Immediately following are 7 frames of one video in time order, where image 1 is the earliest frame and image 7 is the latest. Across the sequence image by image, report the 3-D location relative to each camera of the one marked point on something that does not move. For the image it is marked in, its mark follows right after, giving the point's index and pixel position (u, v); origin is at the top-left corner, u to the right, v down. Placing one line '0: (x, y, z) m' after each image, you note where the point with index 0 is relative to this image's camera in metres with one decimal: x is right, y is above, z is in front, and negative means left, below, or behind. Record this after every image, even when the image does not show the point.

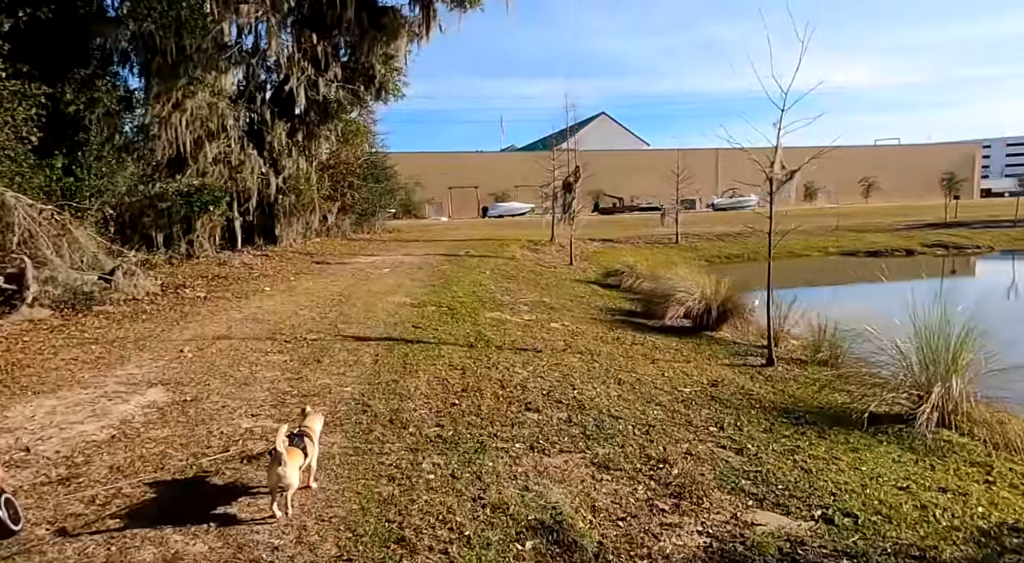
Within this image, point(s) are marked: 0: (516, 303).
0: (+0.1, -0.3, +11.3) m
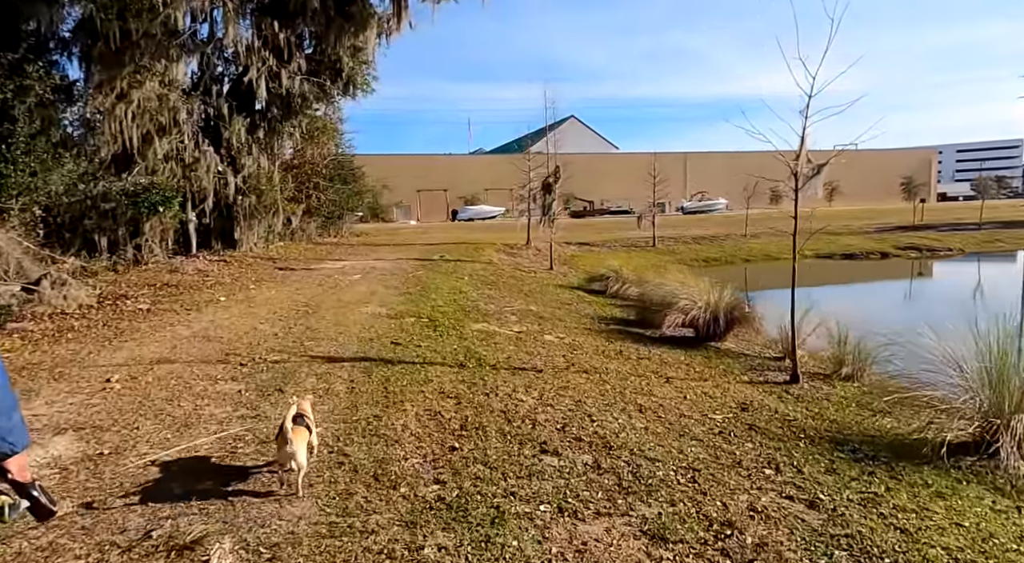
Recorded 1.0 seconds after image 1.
0: (-0.1, -0.4, +10.3) m
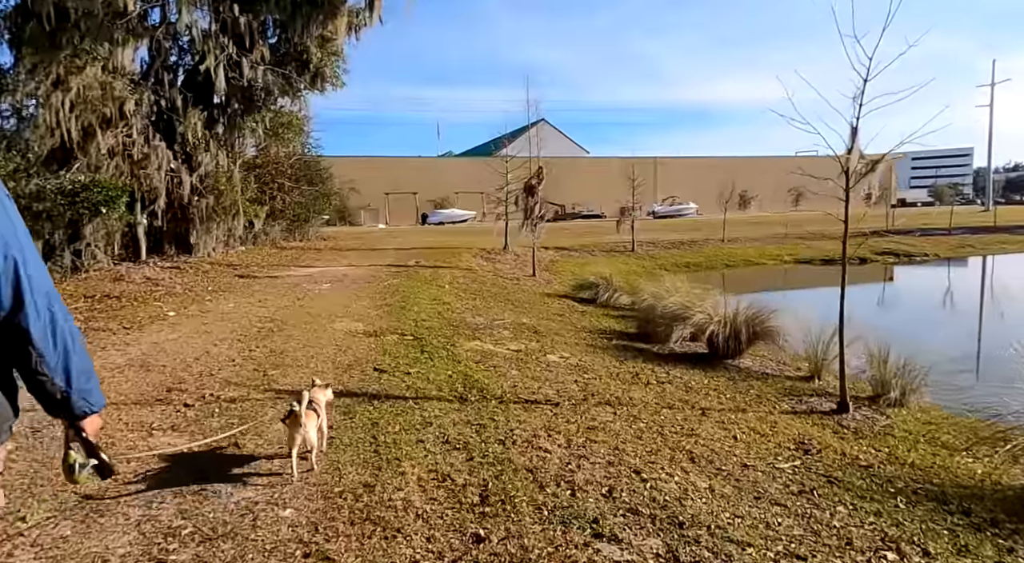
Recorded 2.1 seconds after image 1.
0: (-0.2, -0.6, +9.2) m
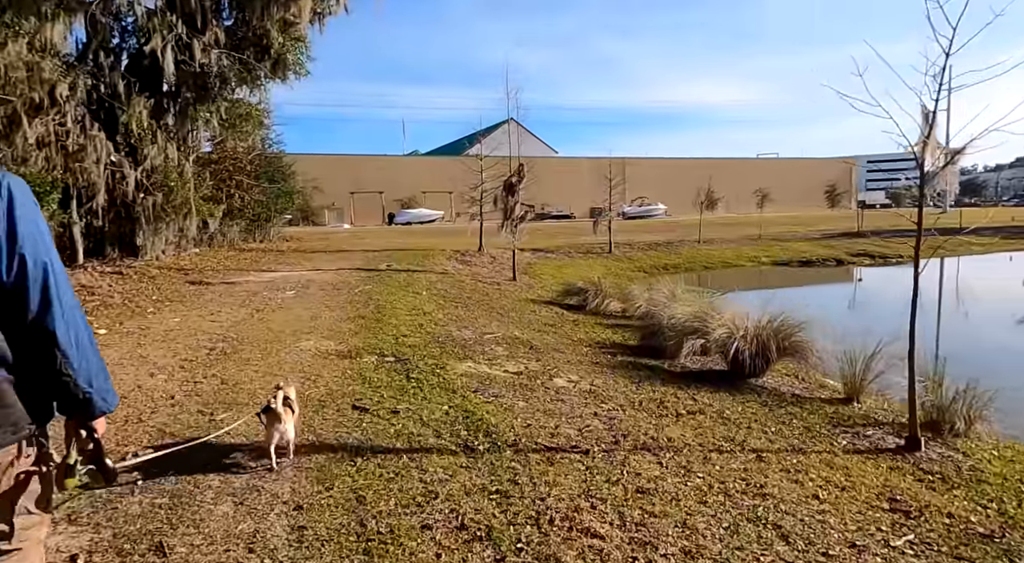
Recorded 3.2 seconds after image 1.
0: (-0.3, -0.7, +8.0) m
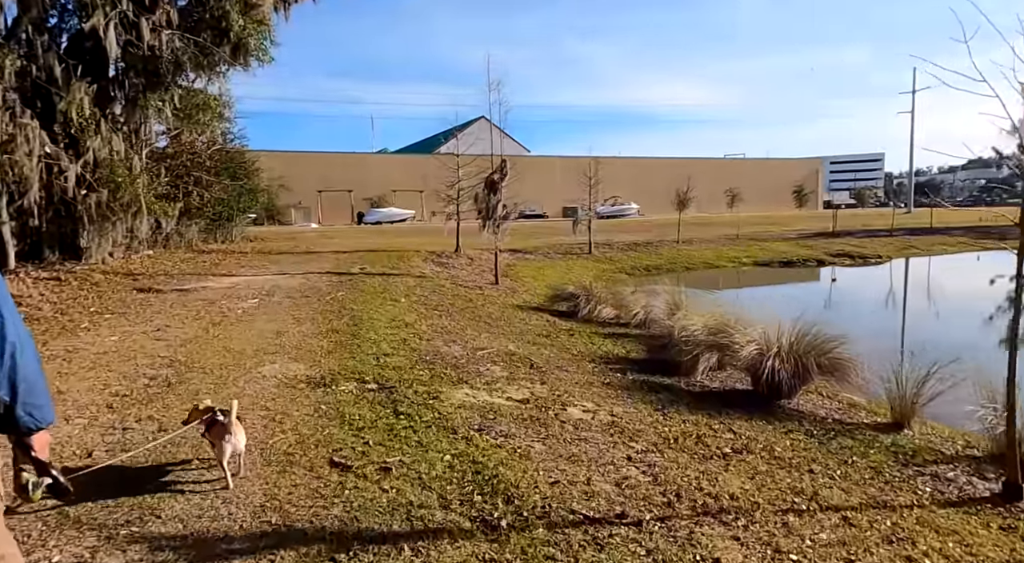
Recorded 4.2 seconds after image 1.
0: (-0.3, -0.8, +7.0) m
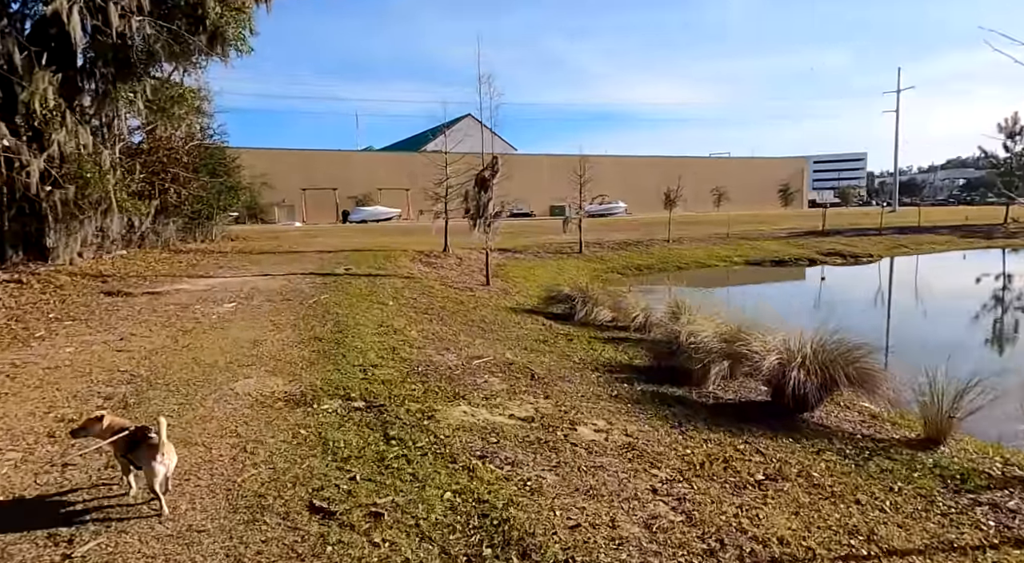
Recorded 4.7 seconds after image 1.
0: (-0.3, -0.8, +6.4) m
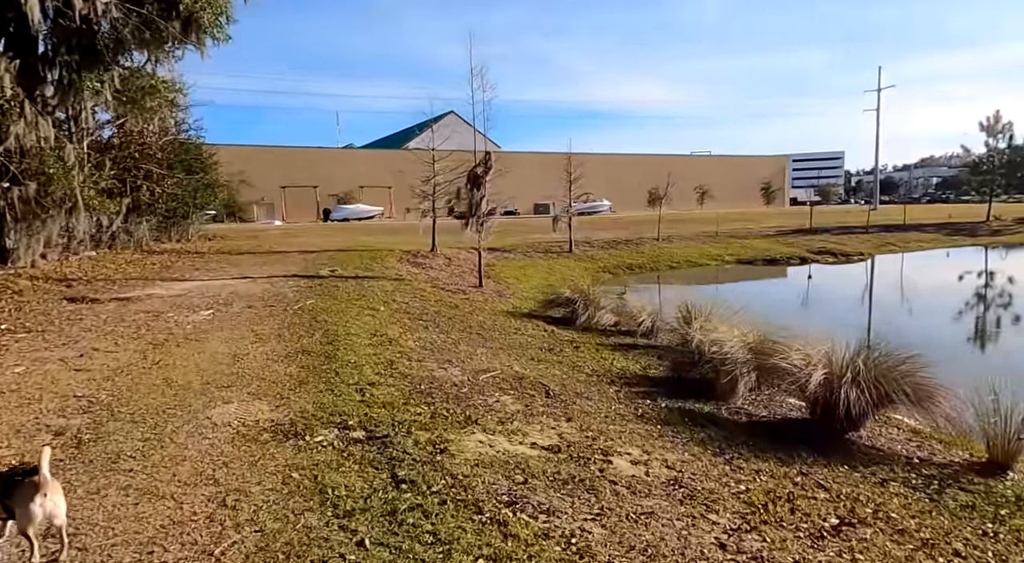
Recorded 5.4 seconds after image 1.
0: (-0.2, -0.9, +5.7) m
